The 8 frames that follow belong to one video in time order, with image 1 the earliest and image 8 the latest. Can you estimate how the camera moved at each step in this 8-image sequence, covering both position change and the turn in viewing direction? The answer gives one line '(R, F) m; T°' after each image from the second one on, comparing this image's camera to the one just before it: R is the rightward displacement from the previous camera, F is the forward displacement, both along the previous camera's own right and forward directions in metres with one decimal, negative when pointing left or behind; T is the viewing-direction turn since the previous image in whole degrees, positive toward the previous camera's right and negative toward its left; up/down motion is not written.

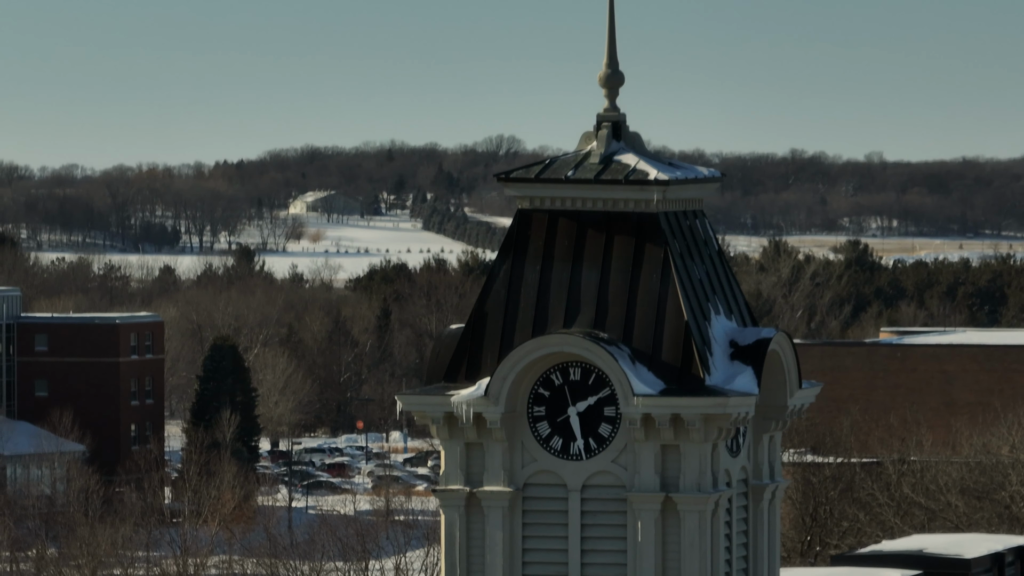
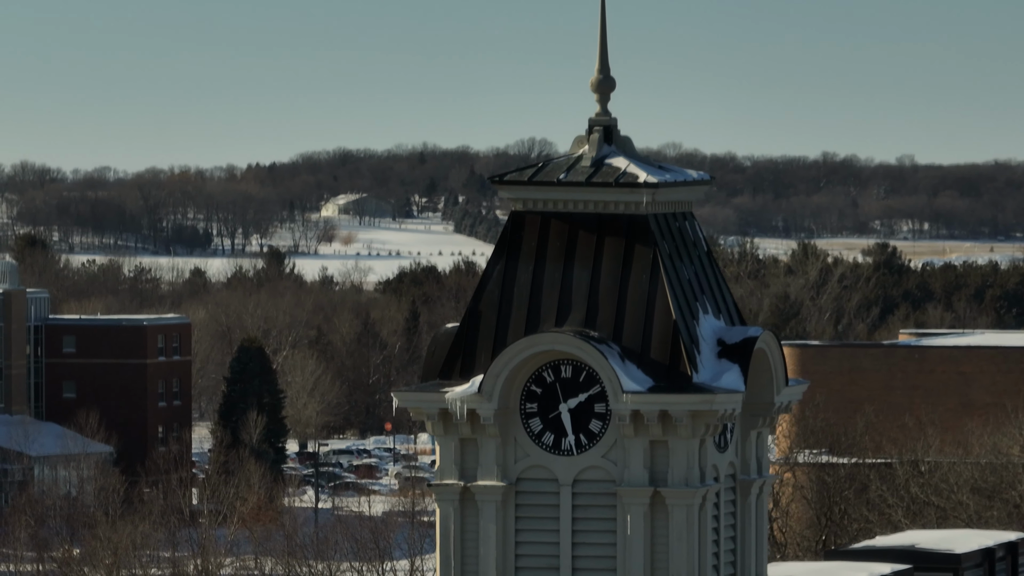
(+0.3, -0.5) m; -1°
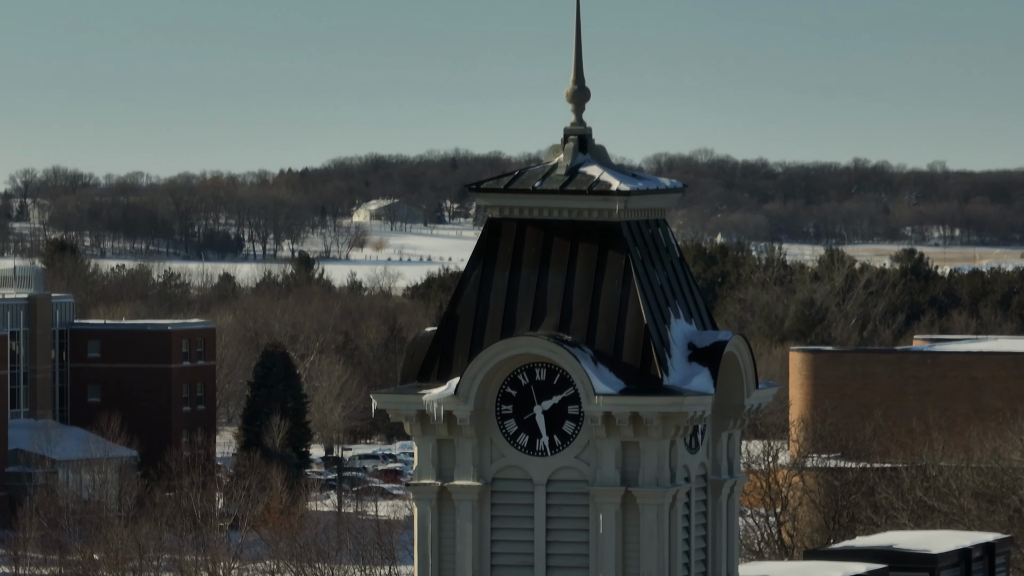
(+0.5, -0.5) m; -1°
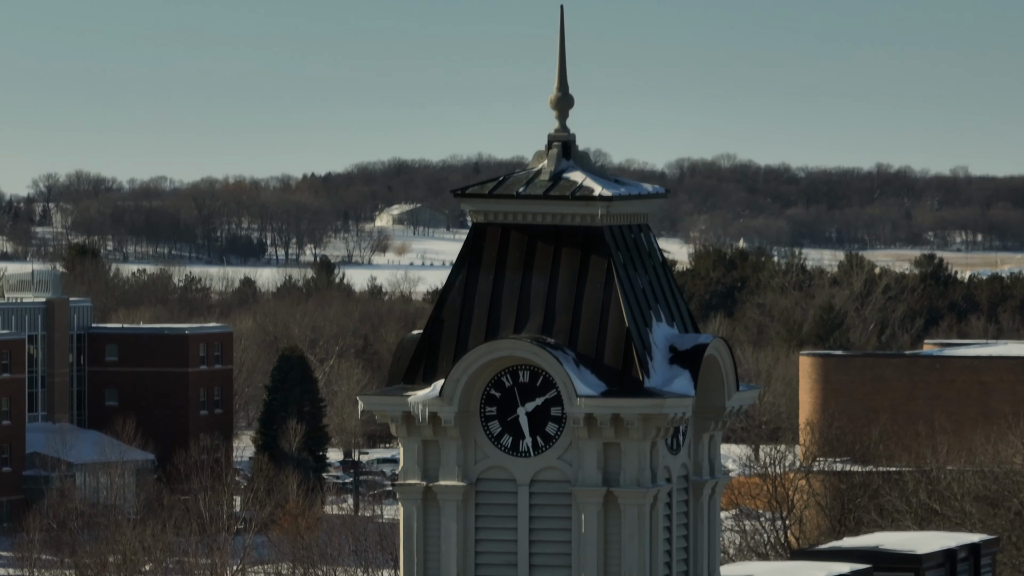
(+0.3, -0.3) m; -1°
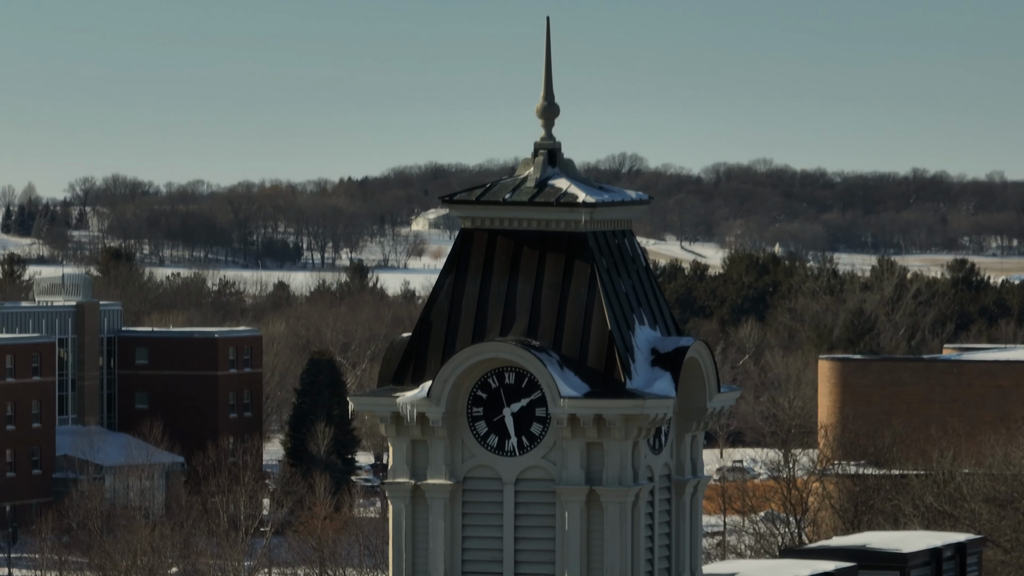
(+0.4, -0.6) m; -1°
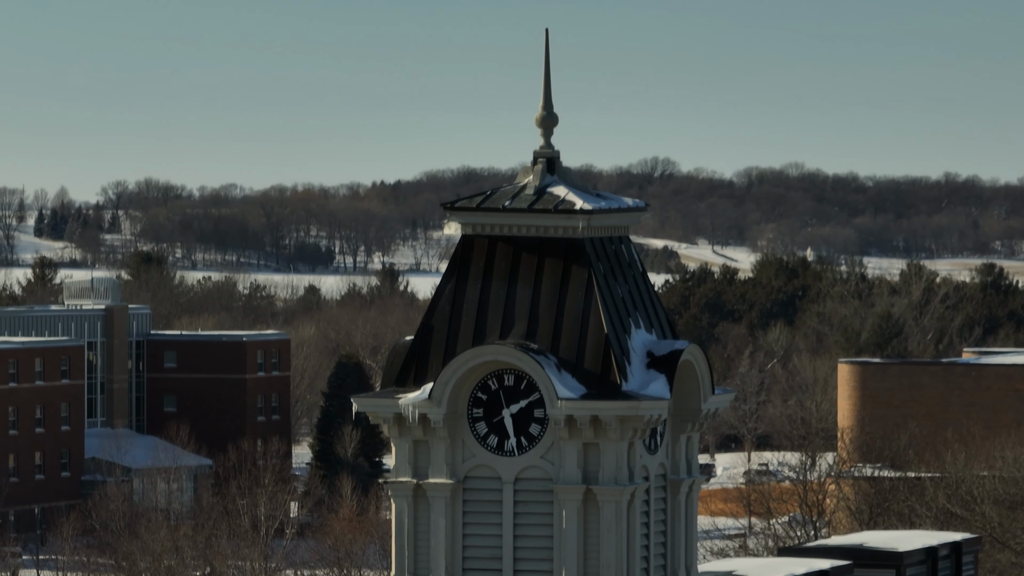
(+0.3, -0.6) m; -1°
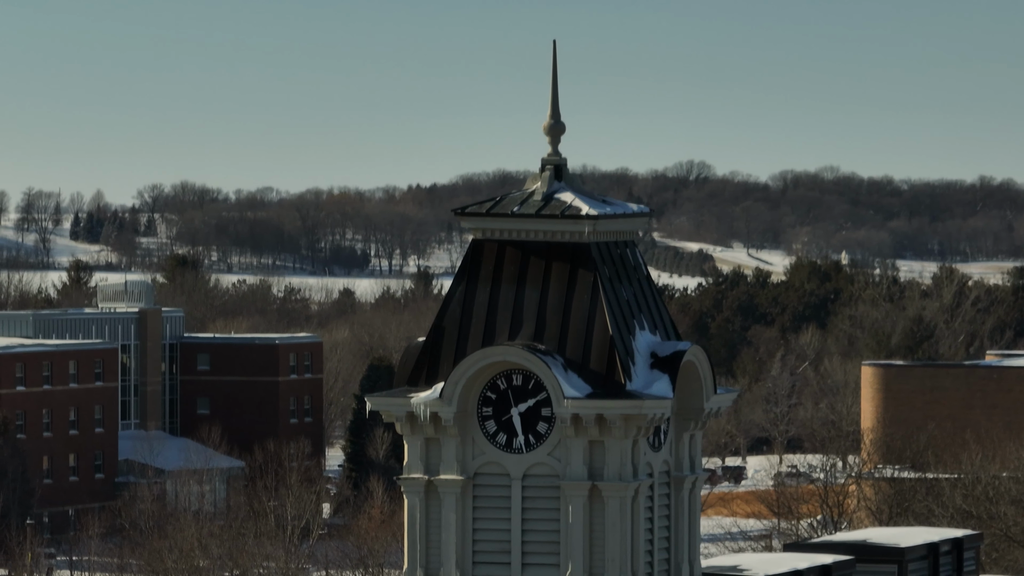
(+0.2, -0.7) m; -1°
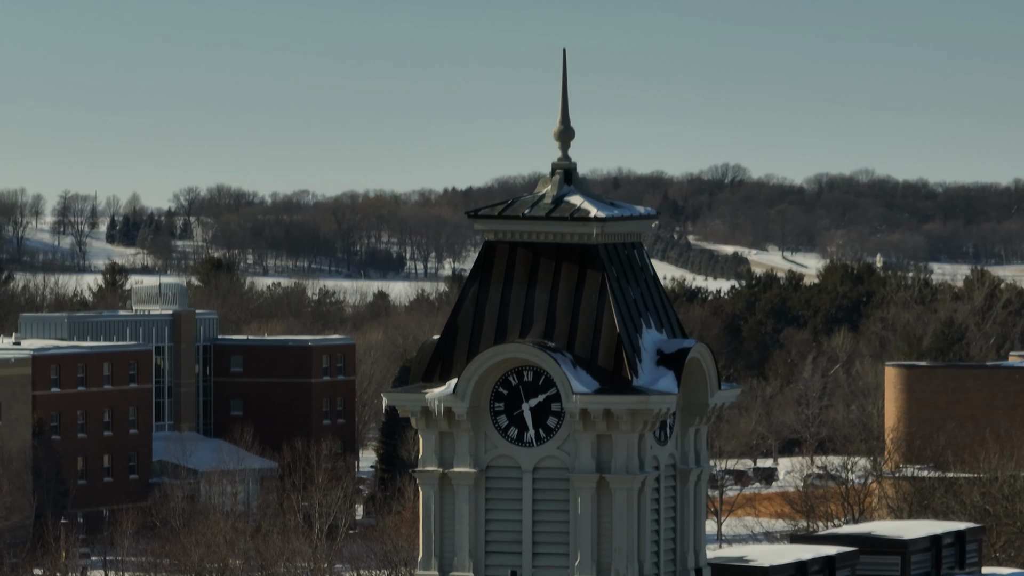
(+0.2, -0.8) m; -1°
